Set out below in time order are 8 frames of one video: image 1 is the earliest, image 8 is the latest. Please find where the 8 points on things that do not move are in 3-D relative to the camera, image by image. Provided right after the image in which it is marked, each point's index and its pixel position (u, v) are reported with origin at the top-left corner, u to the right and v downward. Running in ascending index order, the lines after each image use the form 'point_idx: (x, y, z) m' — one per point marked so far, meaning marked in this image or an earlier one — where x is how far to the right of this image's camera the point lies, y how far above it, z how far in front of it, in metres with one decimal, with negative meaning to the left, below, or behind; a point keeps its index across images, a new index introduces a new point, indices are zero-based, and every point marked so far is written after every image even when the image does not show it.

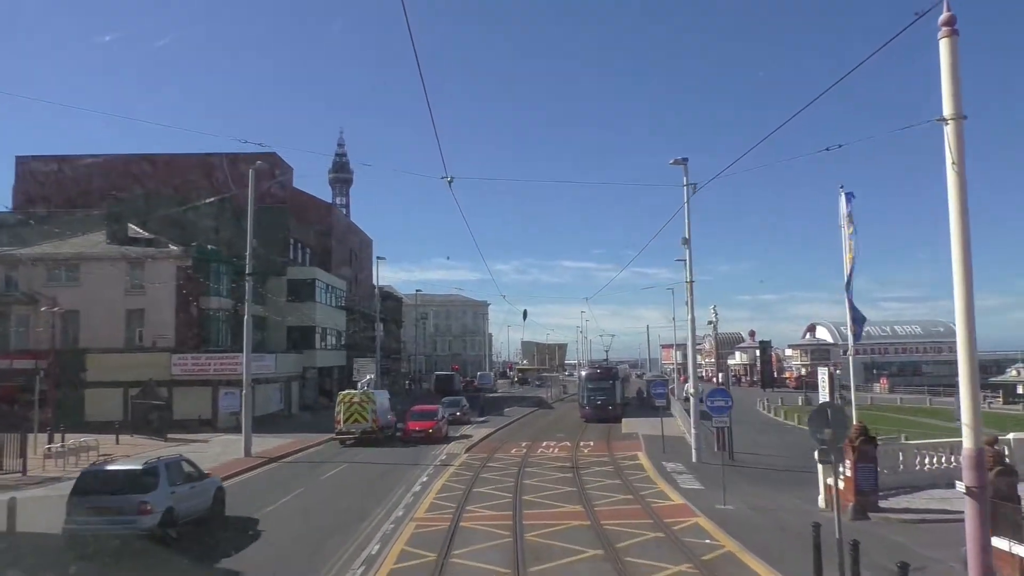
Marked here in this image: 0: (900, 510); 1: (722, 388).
0: (+8.1, -4.6, +17.1) m
1: (+5.0, -2.4, +19.1) m
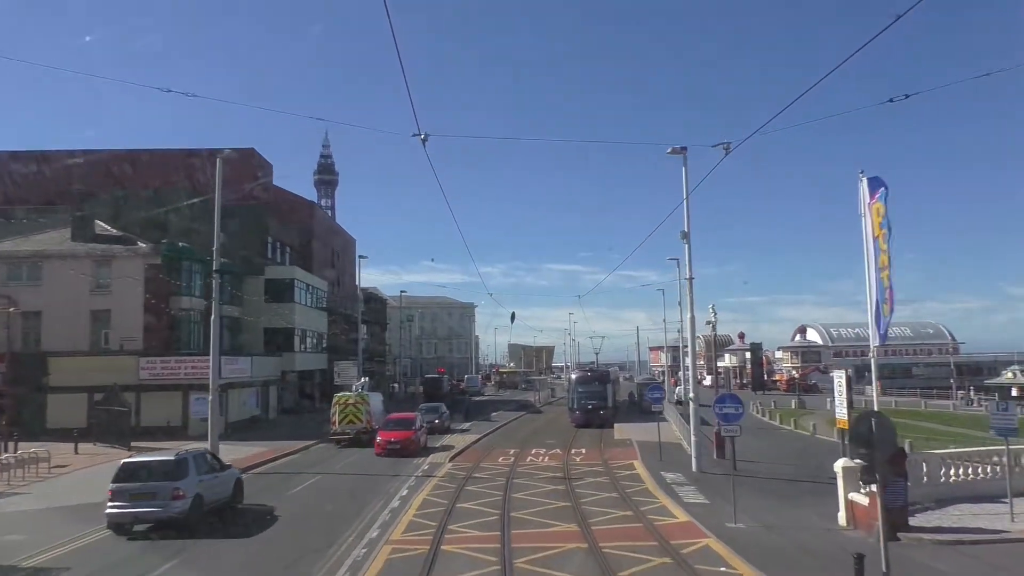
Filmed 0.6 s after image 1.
0: (+7.9, -4.5, +15.3) m
1: (+4.7, -2.3, +17.3) m
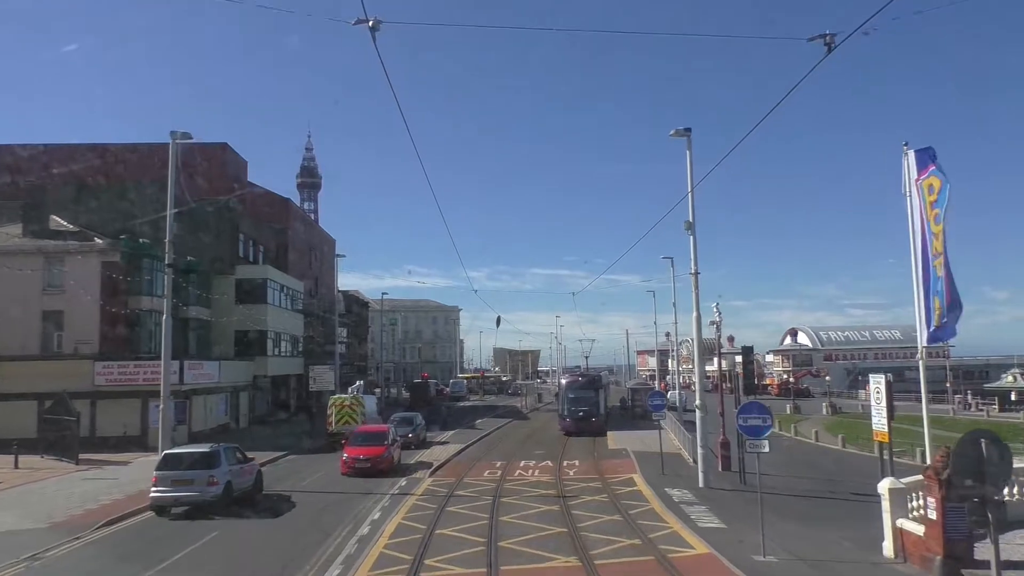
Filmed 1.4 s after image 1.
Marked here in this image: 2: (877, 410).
0: (+7.7, -4.3, +12.8) m
1: (+4.5, -2.1, +14.8) m
2: (+7.4, -2.5, +16.4) m
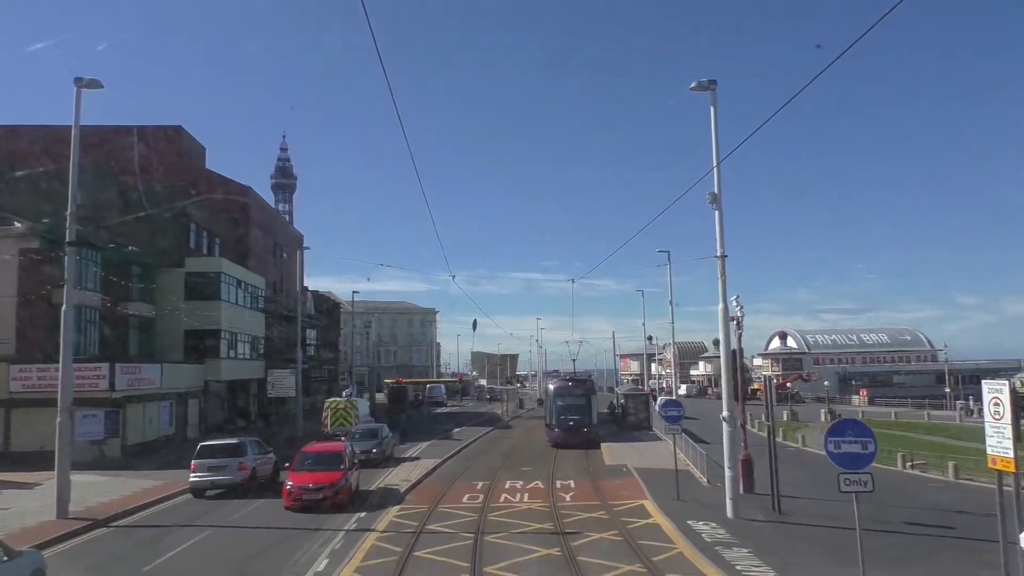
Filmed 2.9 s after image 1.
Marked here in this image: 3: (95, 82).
0: (+7.6, -4.0, +8.6) m
1: (+4.4, -1.7, +10.5) m
2: (+7.2, -2.1, +12.2) m
3: (-9.9, +4.9, +19.4) m
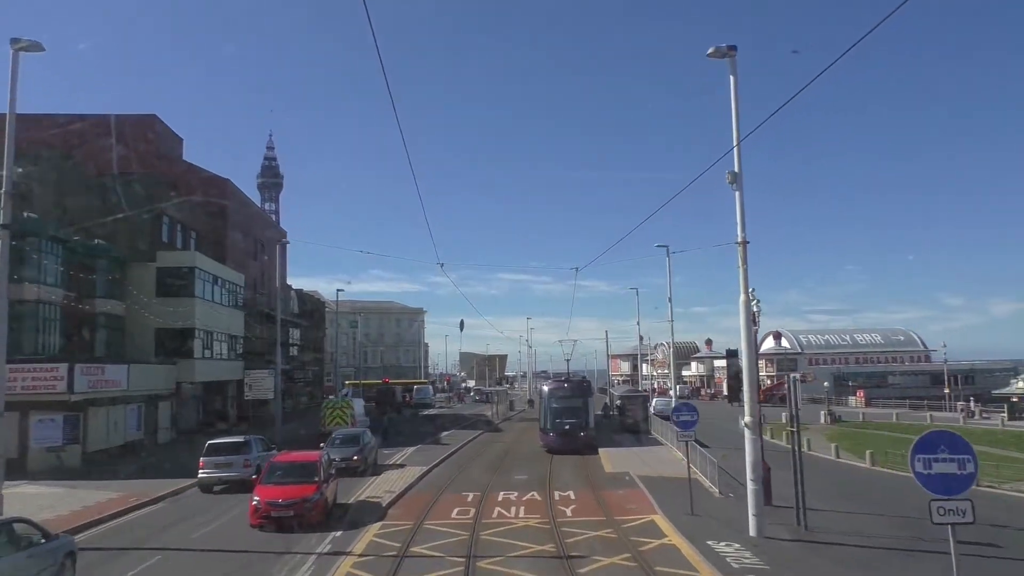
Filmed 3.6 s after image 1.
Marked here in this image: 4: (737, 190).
0: (+7.7, -3.7, +6.5) m
1: (+4.4, -1.5, +8.4) m
2: (+7.2, -1.9, +10.1) m
3: (-10.0, +5.1, +17.1) m
4: (+4.8, +2.1, +17.5) m
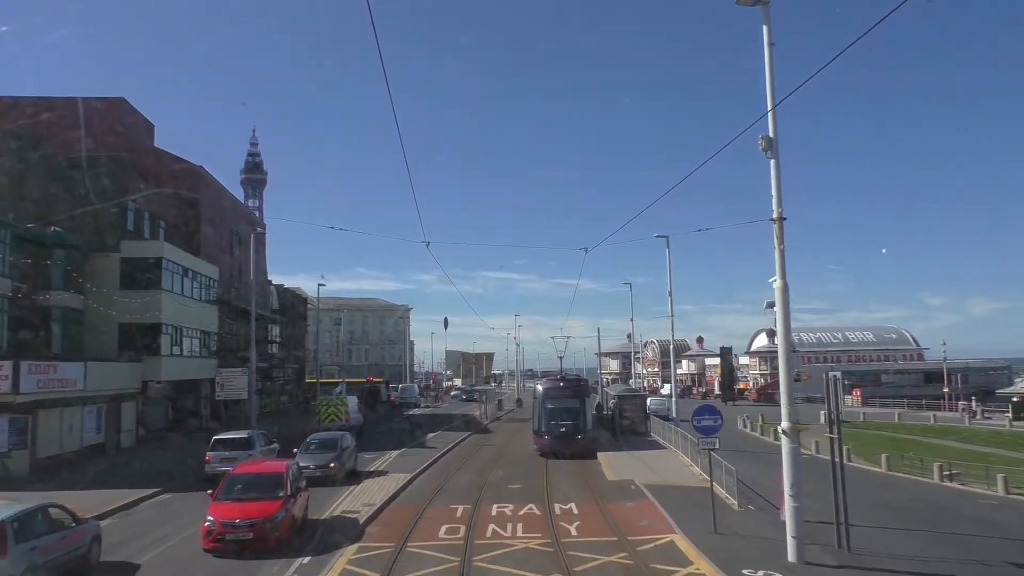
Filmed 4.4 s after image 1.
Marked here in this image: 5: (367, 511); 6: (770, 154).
0: (+7.9, -3.5, +4.1) m
1: (+4.5, -1.2, +5.9) m
2: (+7.3, -1.6, +7.7) m
3: (-10.0, +5.4, +14.4) m
4: (+4.8, +2.4, +15.1) m
5: (-3.5, -5.4, +19.7) m
6: (+4.7, +2.5, +15.0) m
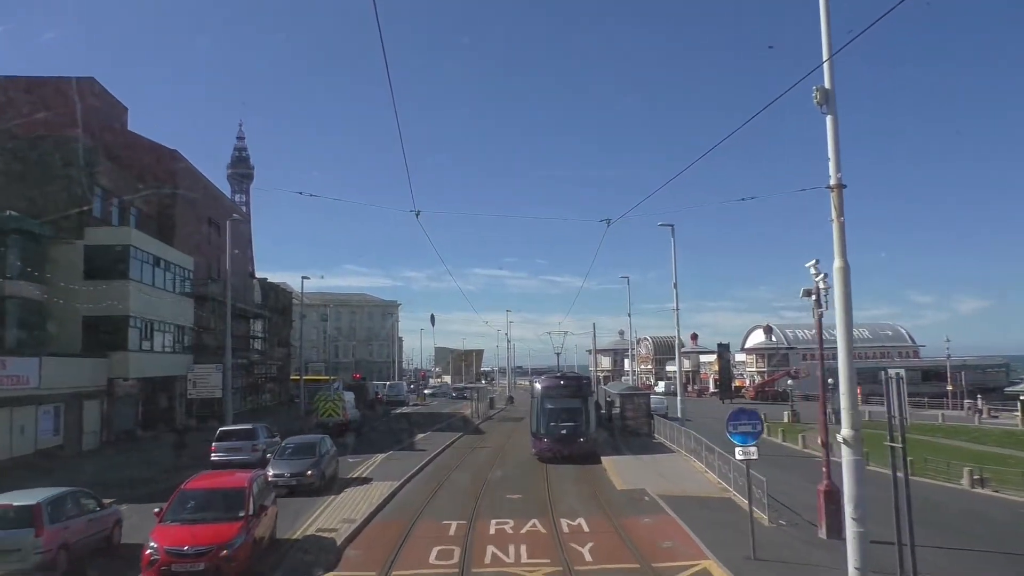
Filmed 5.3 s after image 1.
0: (+8.1, -3.2, +1.8) m
1: (+4.8, -0.9, +3.5) m
2: (+7.5, -1.3, +5.3) m
3: (-9.9, +5.8, +11.7) m
4: (+4.9, +2.7, +12.6) m
5: (-3.5, -5.0, +17.2) m
6: (+4.8, +2.7, +12.6) m
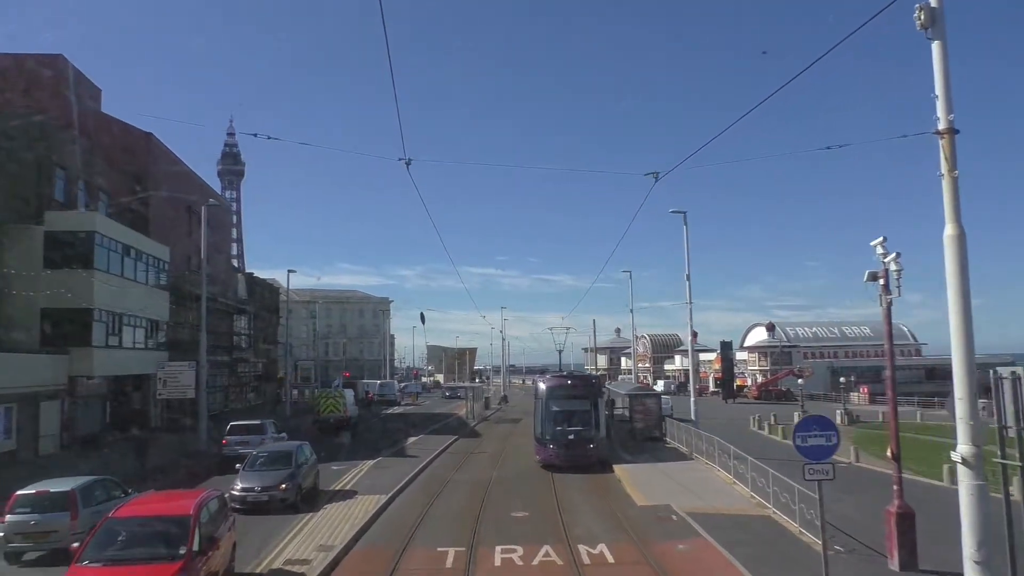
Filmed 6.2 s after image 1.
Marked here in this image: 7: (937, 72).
0: (+8.4, -2.9, -1.0) m
1: (+5.1, -0.7, +0.7) m
2: (+7.8, -1.0, +2.5) m
3: (-9.6, +6.1, +8.8) m
4: (+5.1, +3.0, +9.8) m
5: (-3.3, -4.7, +14.3) m
6: (+5.1, +3.1, +9.7) m
7: (+5.1, +2.6, +9.8) m
